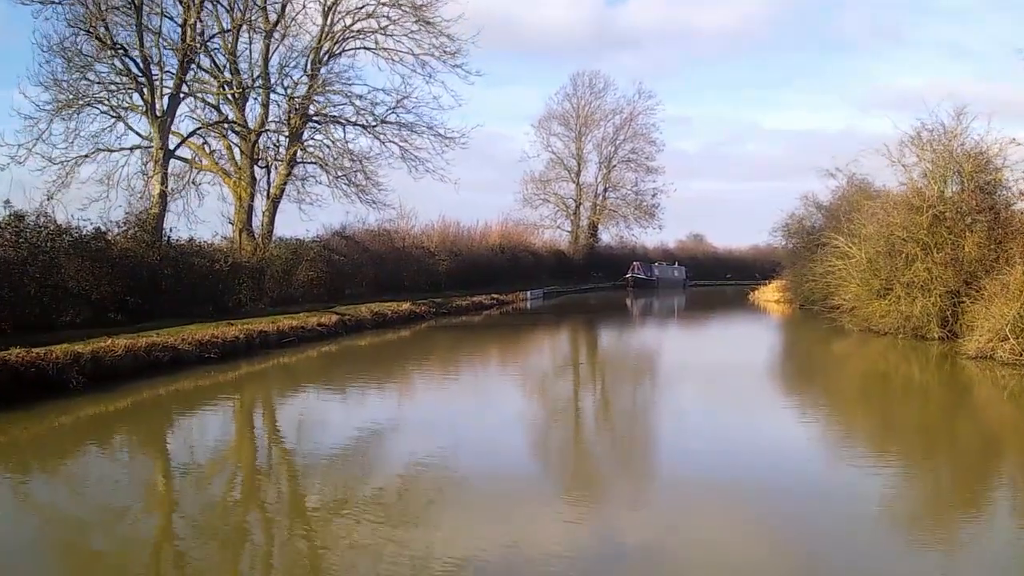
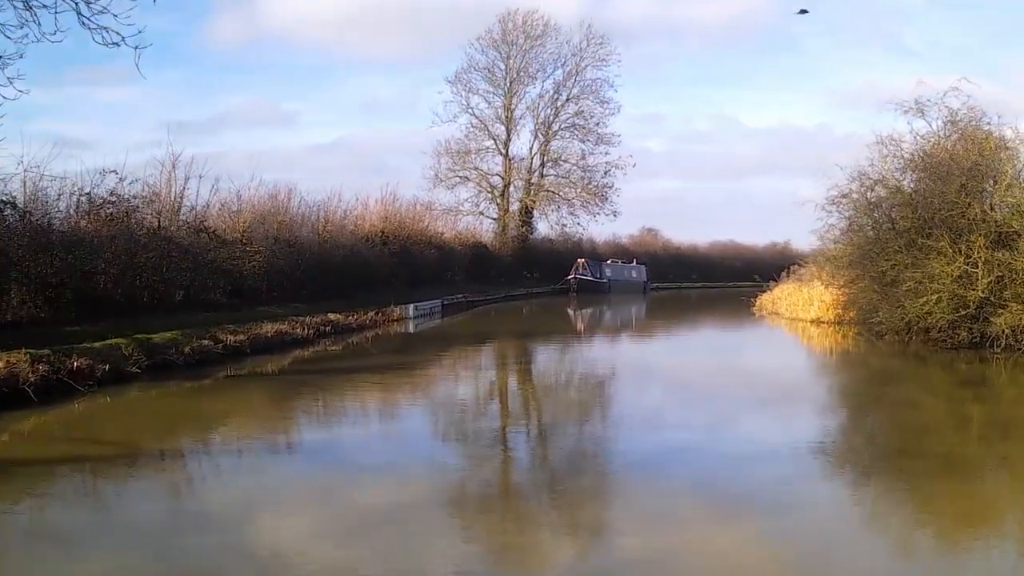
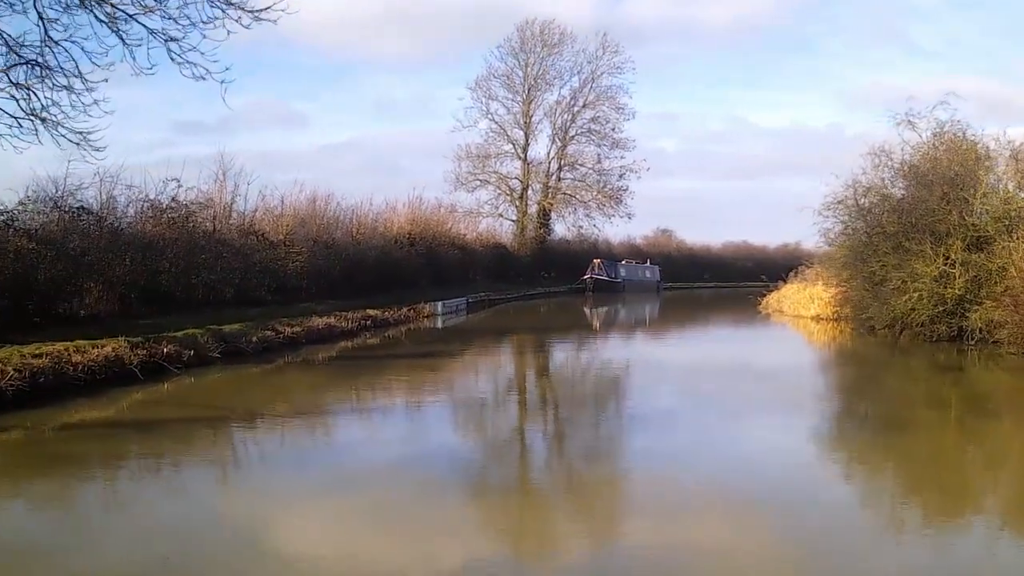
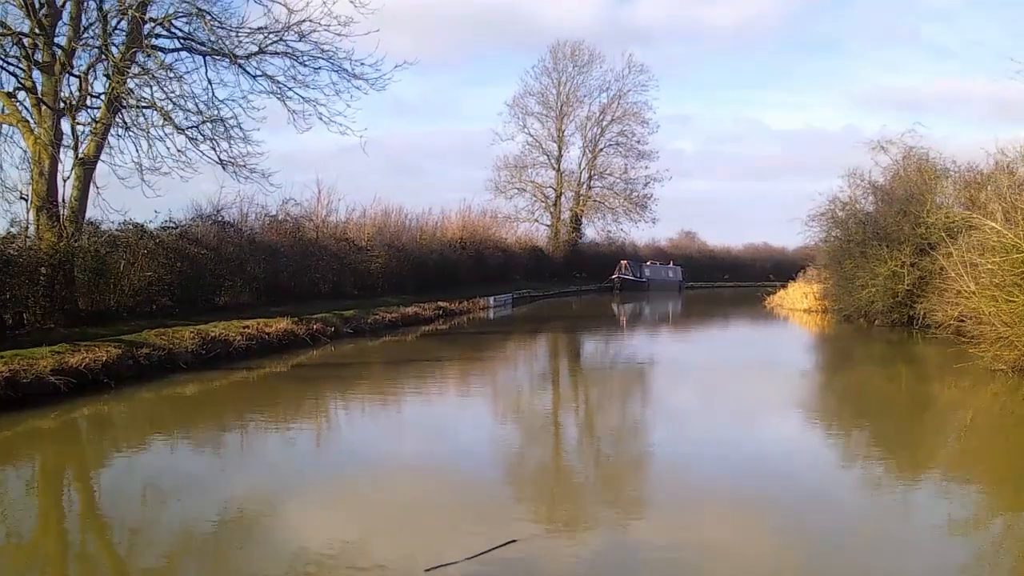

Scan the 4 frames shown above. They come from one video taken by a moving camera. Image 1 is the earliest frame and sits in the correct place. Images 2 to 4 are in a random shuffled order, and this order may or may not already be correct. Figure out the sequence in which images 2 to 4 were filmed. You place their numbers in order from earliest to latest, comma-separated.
4, 3, 2
